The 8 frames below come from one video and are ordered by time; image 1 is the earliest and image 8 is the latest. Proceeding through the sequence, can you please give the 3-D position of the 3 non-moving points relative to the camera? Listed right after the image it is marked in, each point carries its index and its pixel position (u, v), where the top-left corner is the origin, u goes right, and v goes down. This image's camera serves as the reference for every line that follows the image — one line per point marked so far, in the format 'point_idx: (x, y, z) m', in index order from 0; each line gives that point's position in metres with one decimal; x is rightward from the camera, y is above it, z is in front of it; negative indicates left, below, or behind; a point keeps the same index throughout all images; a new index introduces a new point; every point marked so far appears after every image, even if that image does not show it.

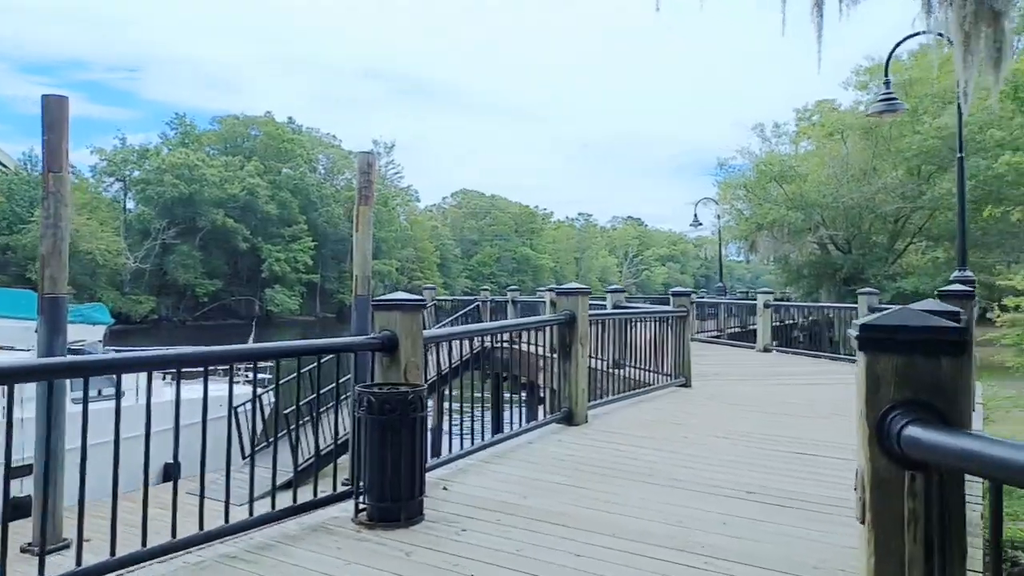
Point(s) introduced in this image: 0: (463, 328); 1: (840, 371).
0: (-0.3, -0.3, +4.7) m
1: (+4.3, -1.1, +9.7) m
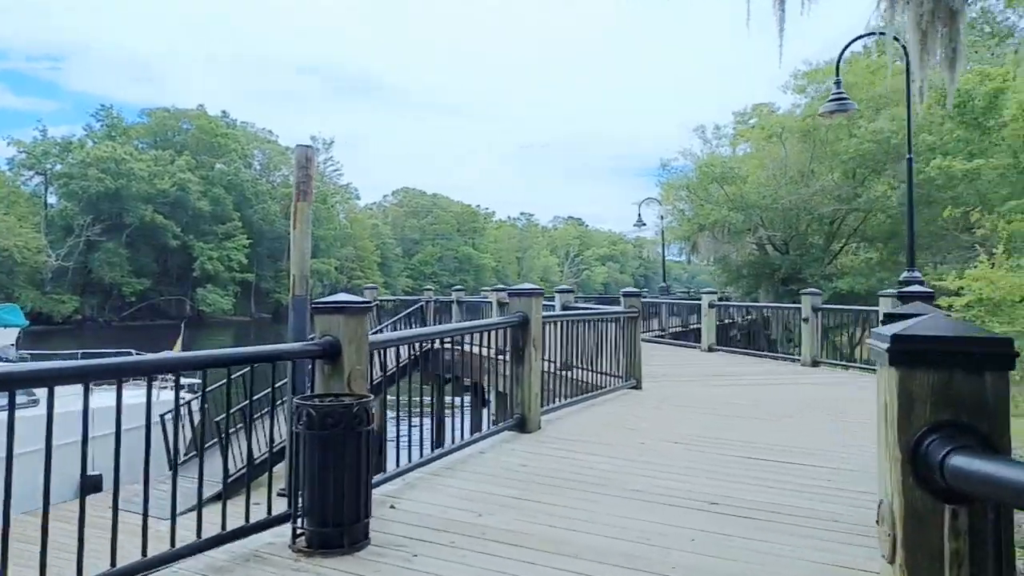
0: (-0.6, -0.3, +4.4) m
1: (+3.6, -1.1, +9.7) m
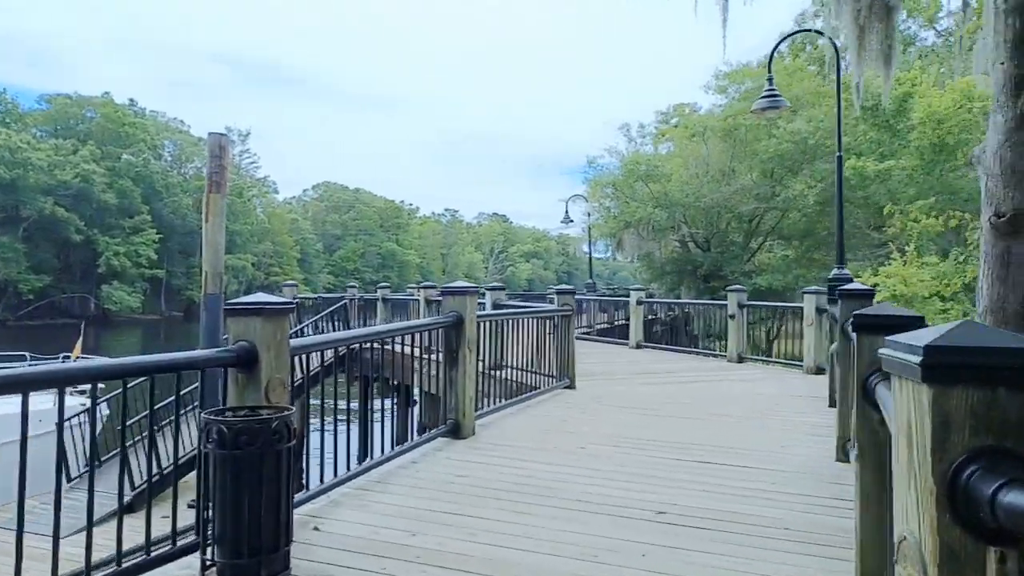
0: (-1.0, -0.3, +4.0) m
1: (+2.6, -1.1, +9.8) m
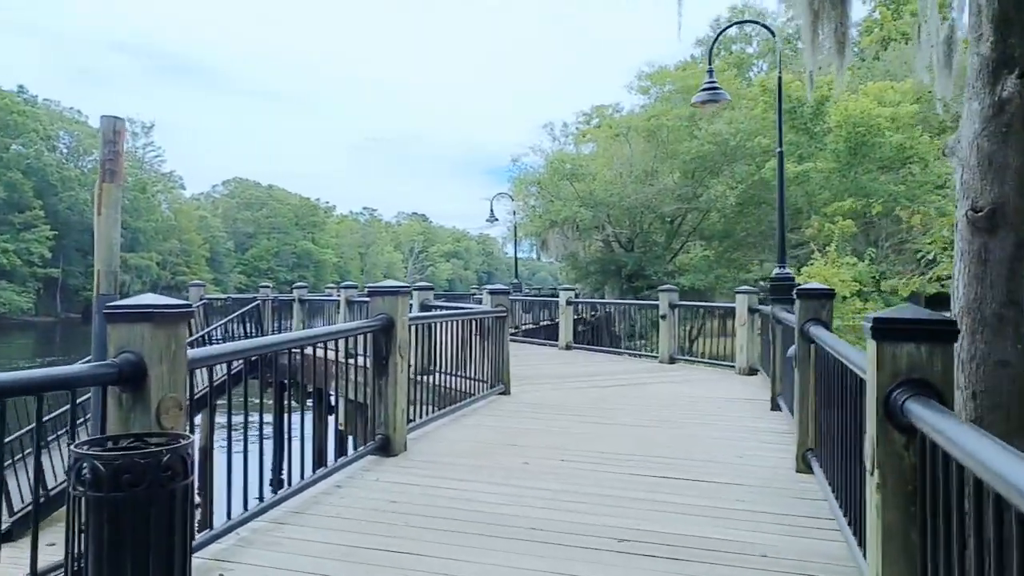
0: (-1.2, -0.3, +3.4) m
1: (+1.7, -1.1, +9.6) m
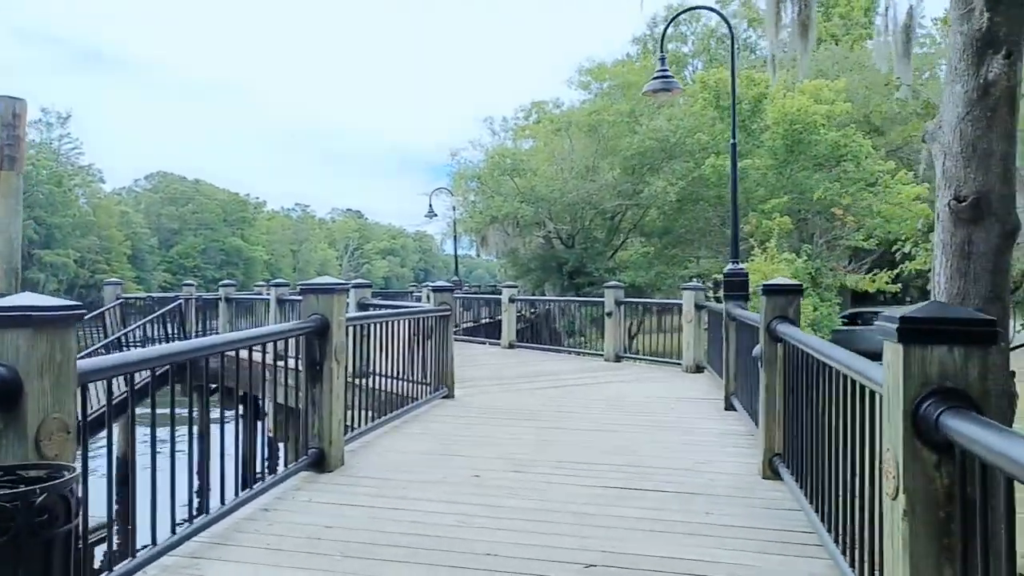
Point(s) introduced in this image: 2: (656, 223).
0: (-1.4, -0.3, +3.0) m
1: (+1.0, -1.0, +9.3) m
2: (+3.6, +1.6, +18.4) m
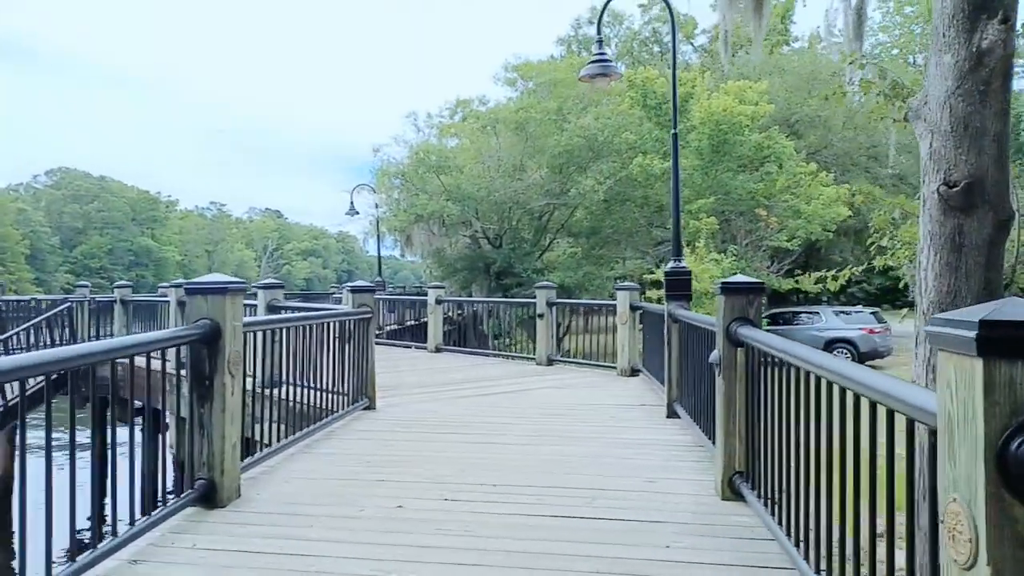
0: (-1.7, -0.3, +2.3) m
1: (+0.1, -1.0, +8.8) m
2: (+1.8, +1.6, +18.2) m
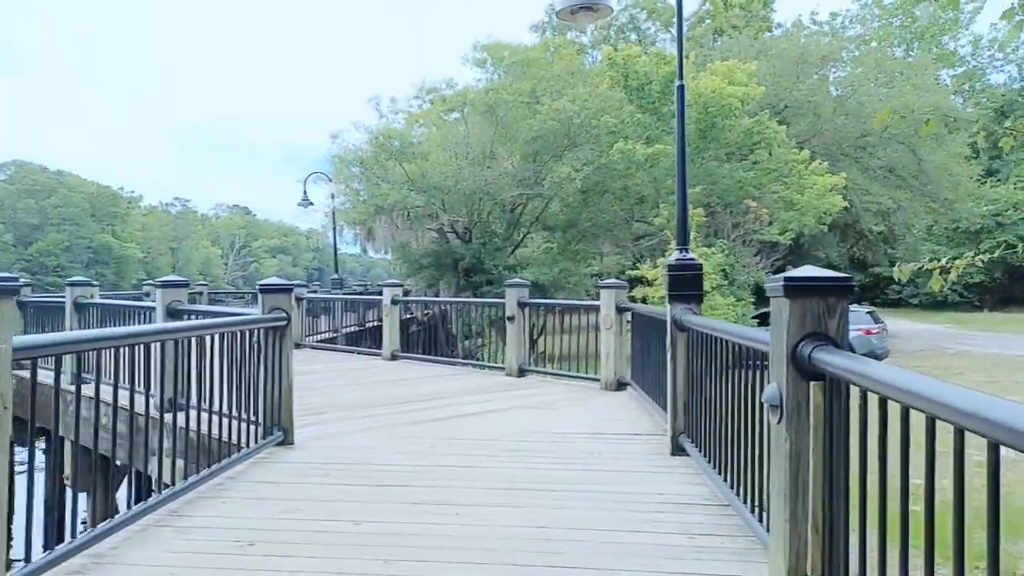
0: (-1.8, -0.3, +0.9) m
1: (-0.3, -1.0, +7.5) m
2: (+1.1, +1.7, +16.9) m
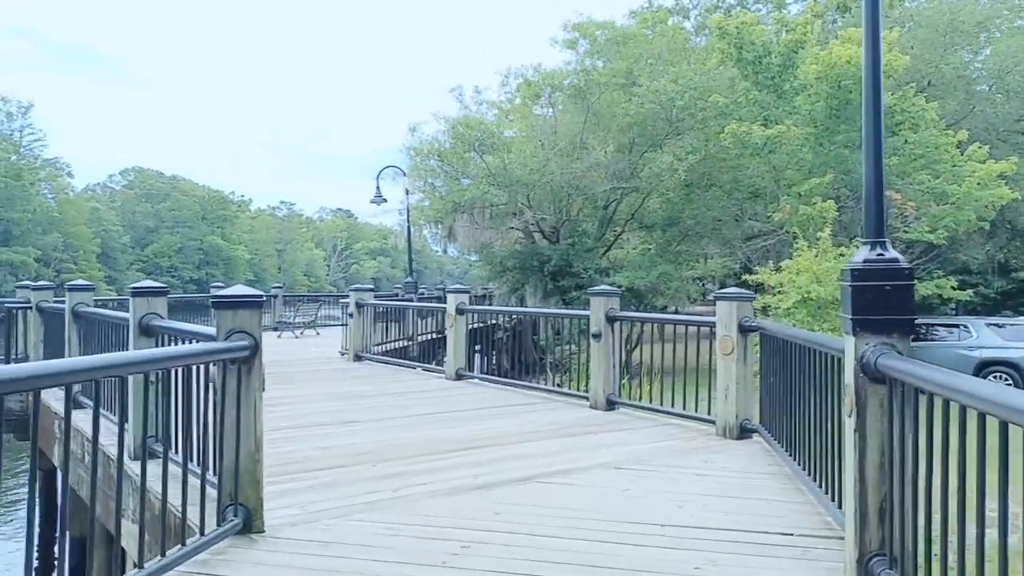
0: (-2.0, -0.3, -0.5) m
1: (+0.4, -1.1, +5.9) m
2: (+3.0, +1.6, +15.0) m
